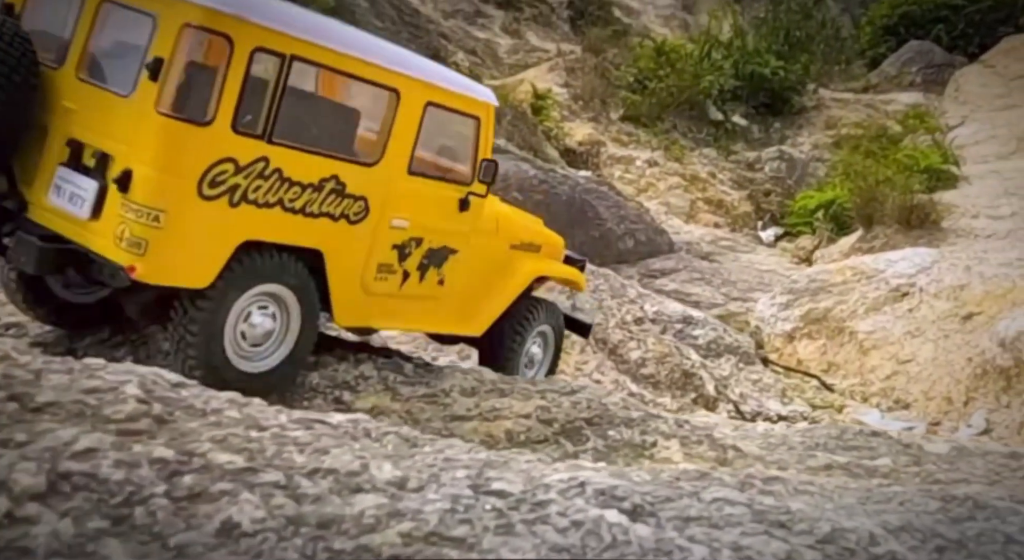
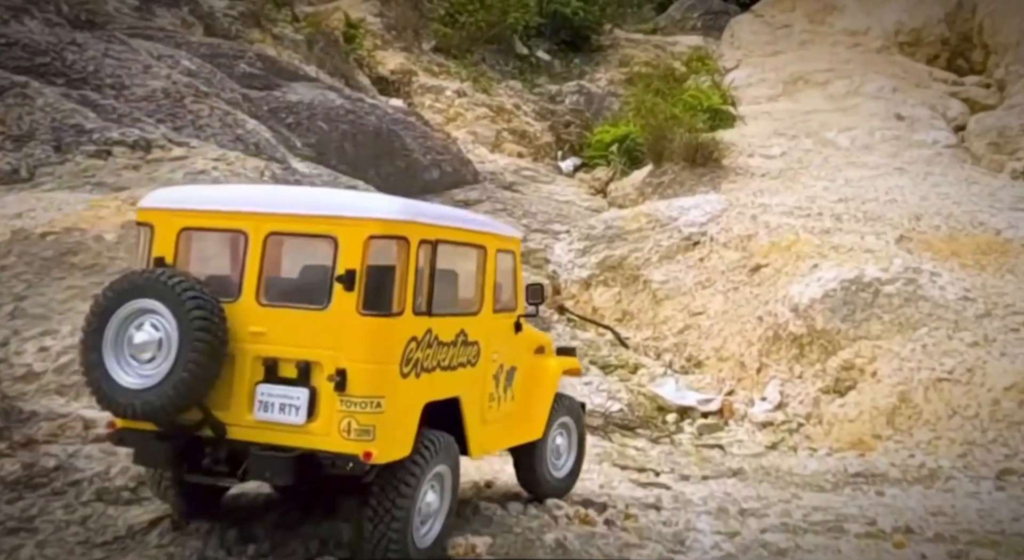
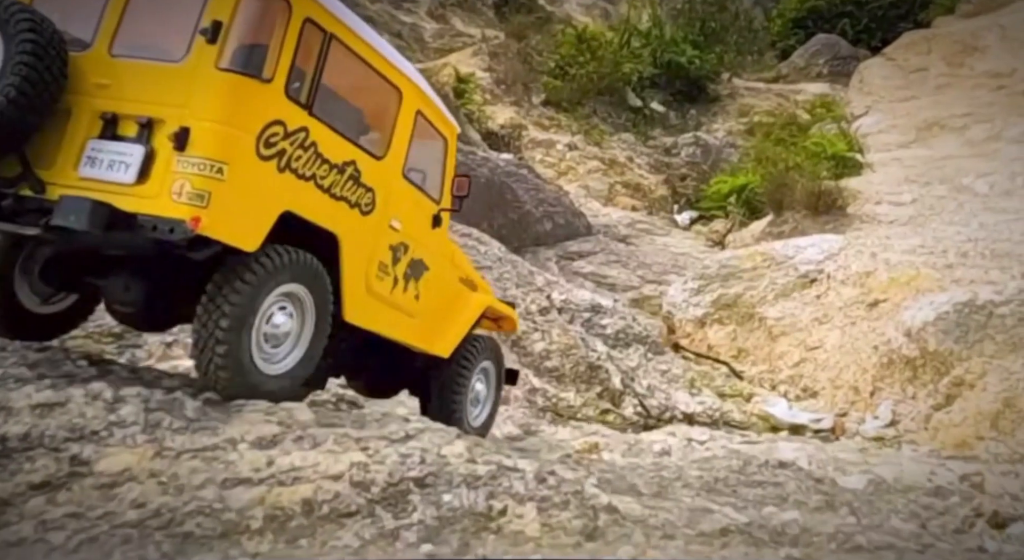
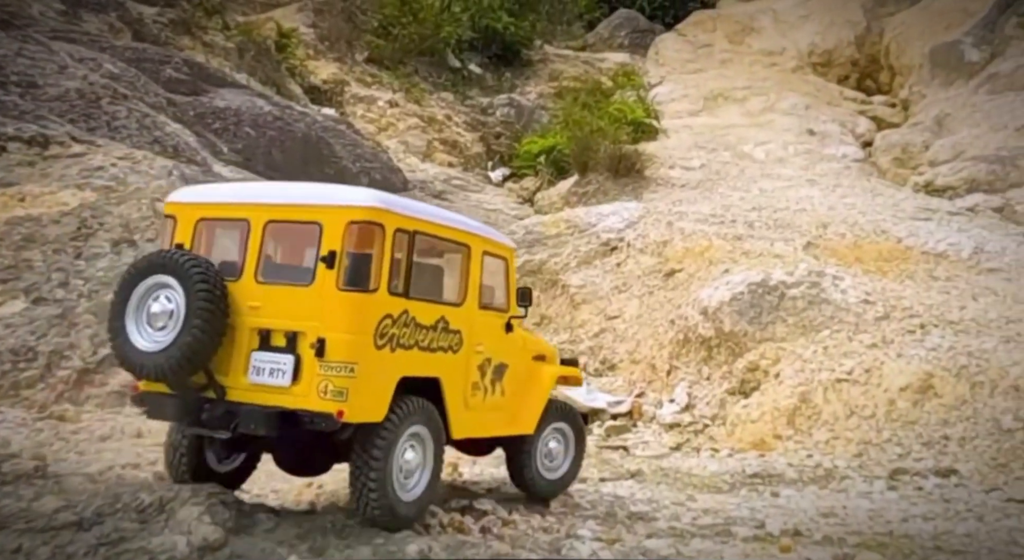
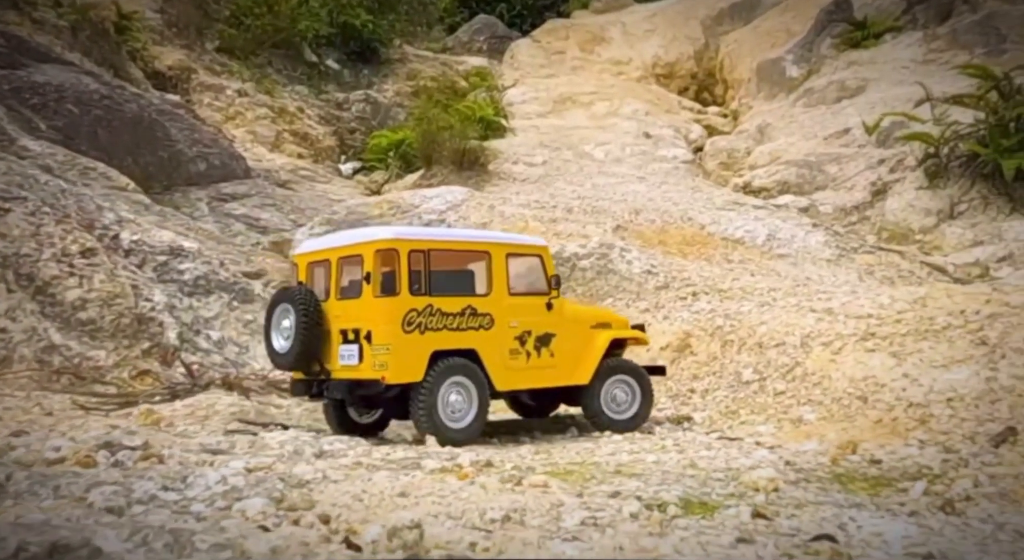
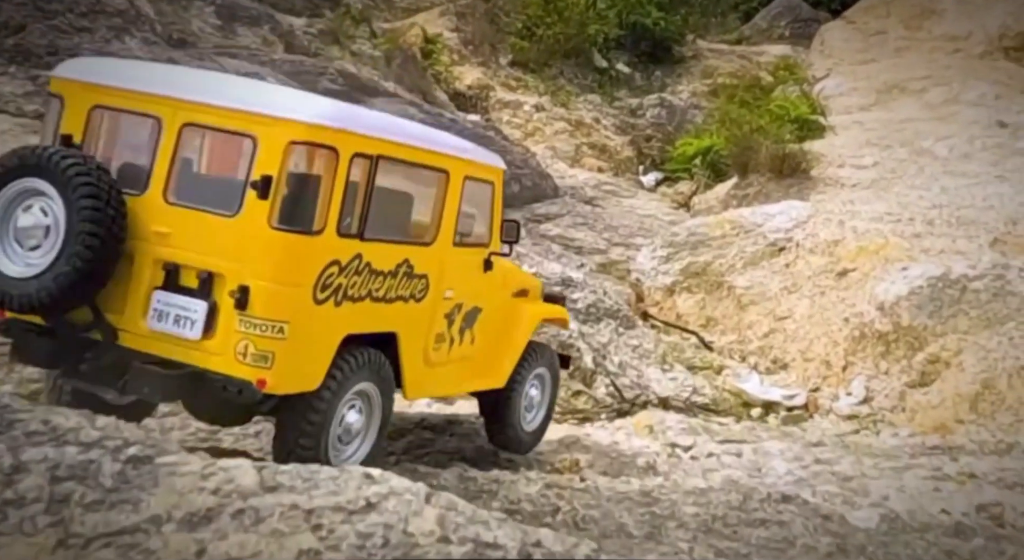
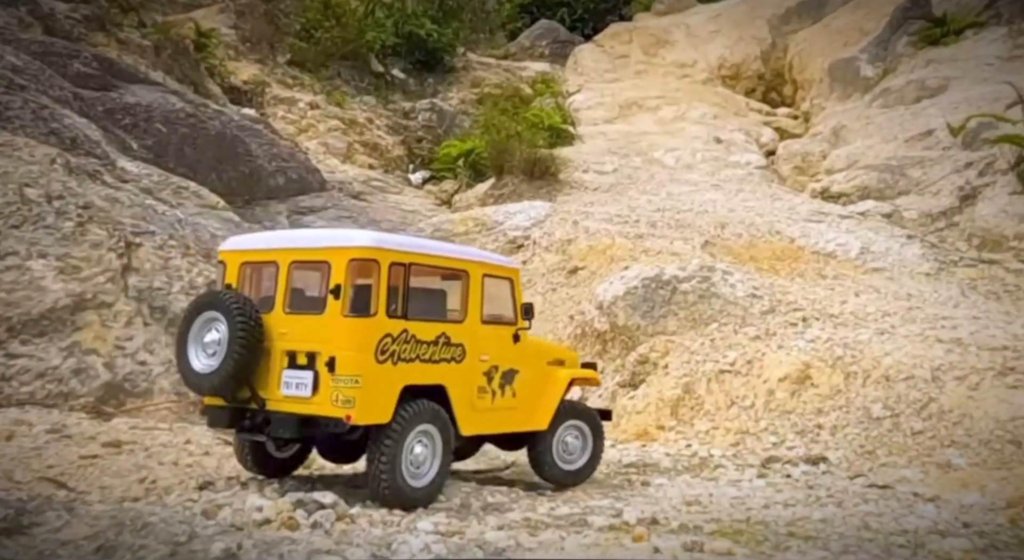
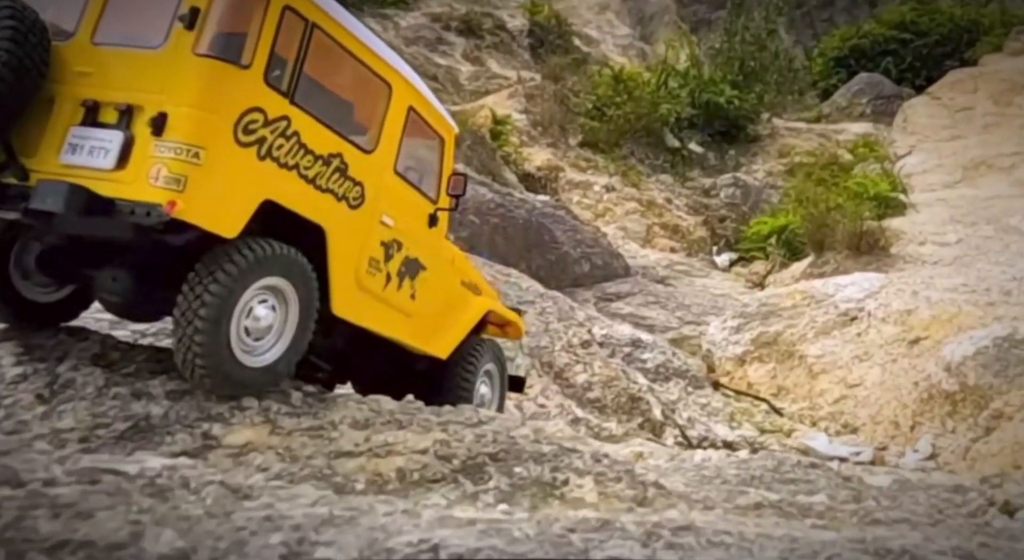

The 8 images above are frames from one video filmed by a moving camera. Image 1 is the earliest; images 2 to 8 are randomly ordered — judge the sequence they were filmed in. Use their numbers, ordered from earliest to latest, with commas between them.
8, 3, 6, 2, 4, 7, 5
